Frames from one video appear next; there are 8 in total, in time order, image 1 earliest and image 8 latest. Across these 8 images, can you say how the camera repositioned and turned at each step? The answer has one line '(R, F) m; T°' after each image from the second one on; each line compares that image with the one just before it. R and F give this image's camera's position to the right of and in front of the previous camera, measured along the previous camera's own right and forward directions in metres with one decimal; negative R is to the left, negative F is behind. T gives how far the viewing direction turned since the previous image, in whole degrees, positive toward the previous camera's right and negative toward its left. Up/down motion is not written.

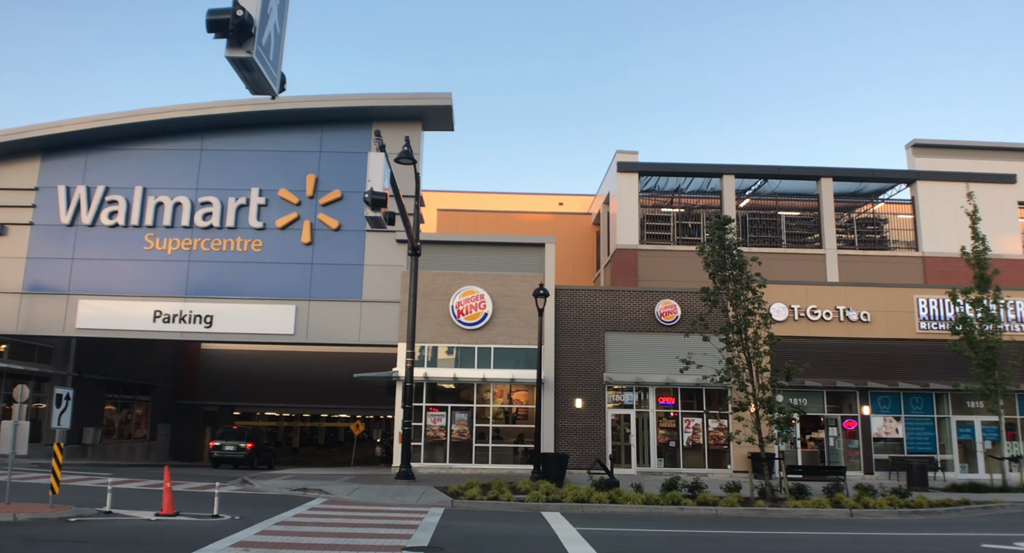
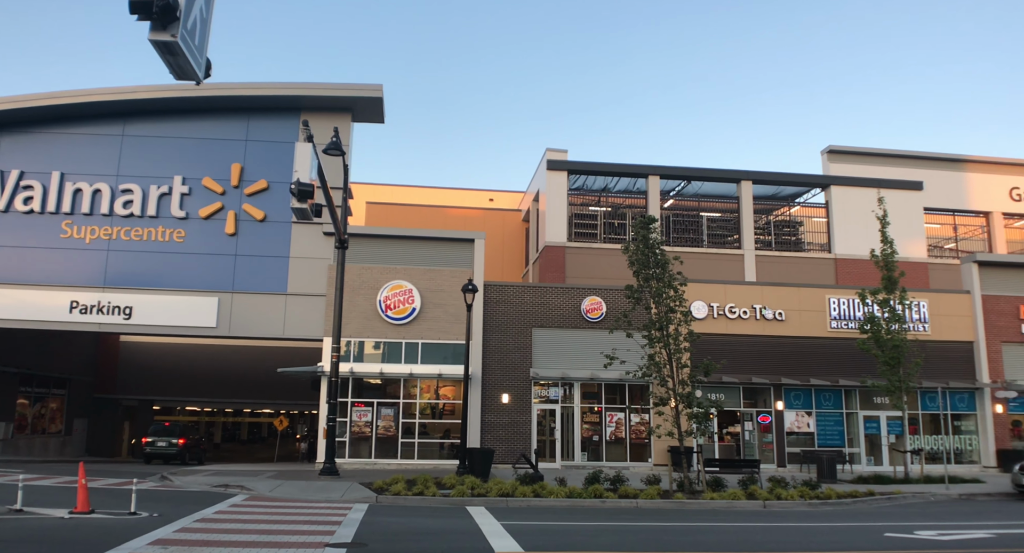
(+0.5, 0.0) m; +4°
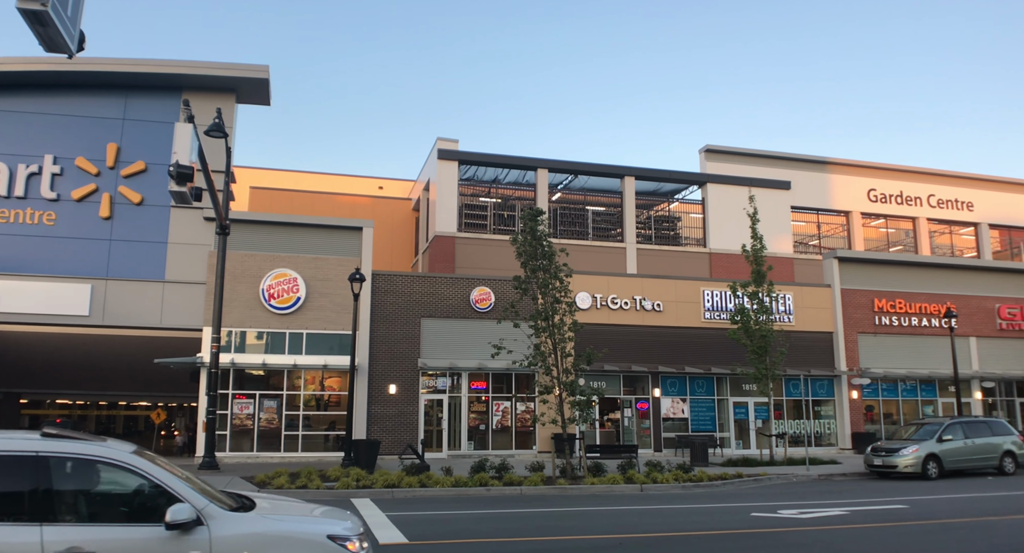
(+0.9, -0.1) m; +7°
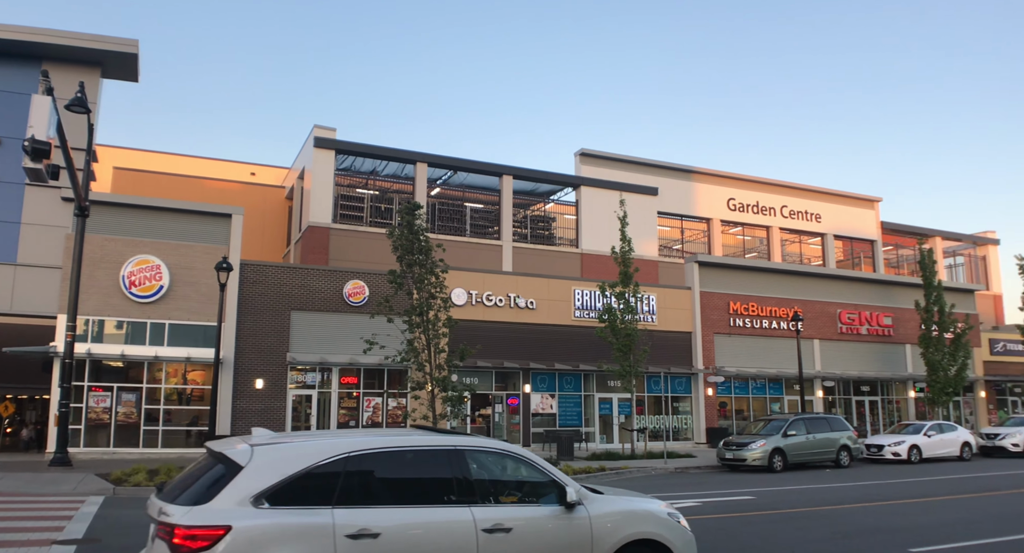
(+1.1, -0.1) m; +7°
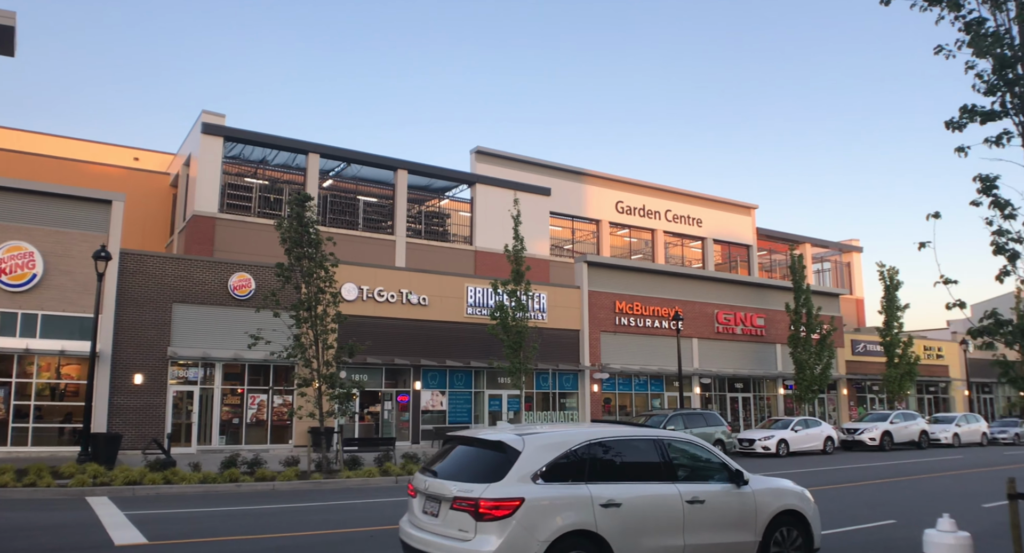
(+1.0, -0.2) m; +6°
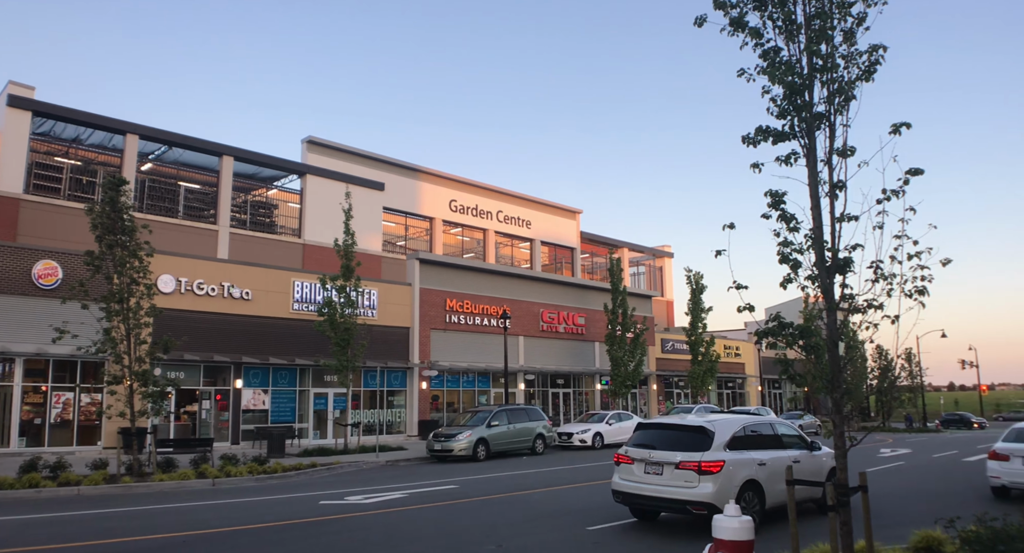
(-0.1, -0.3) m; +14°
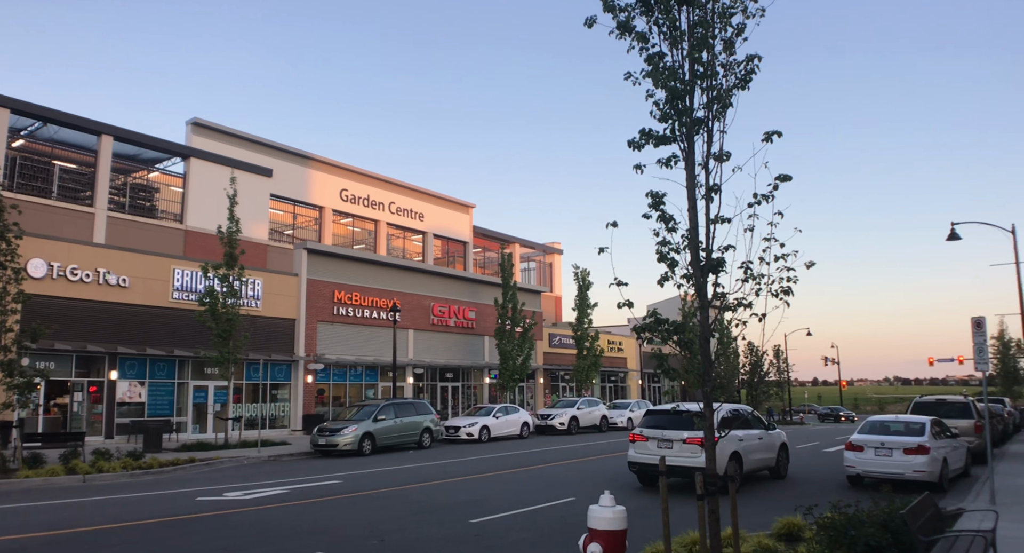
(-0.1, -0.4) m; +9°
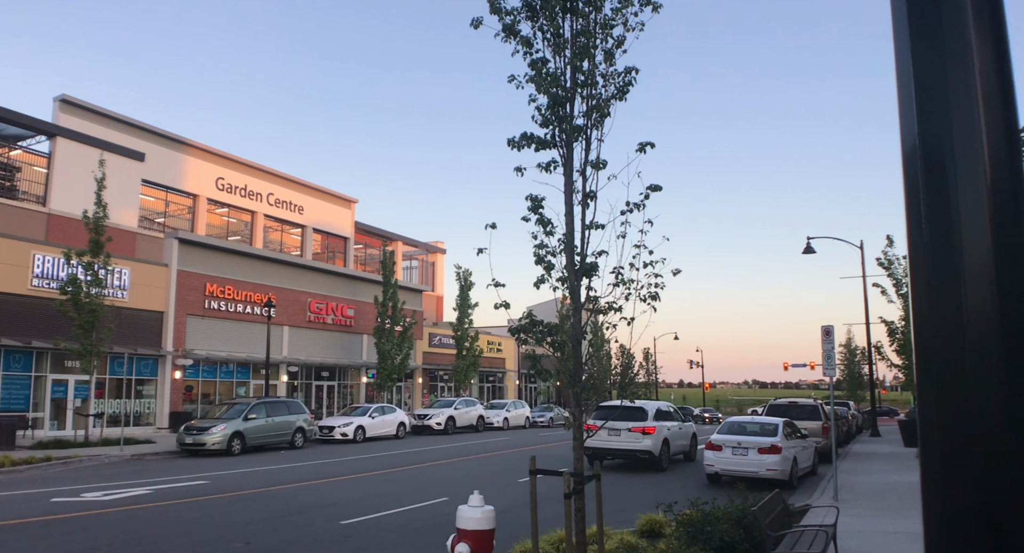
(-0.3, -0.7) m; +10°
